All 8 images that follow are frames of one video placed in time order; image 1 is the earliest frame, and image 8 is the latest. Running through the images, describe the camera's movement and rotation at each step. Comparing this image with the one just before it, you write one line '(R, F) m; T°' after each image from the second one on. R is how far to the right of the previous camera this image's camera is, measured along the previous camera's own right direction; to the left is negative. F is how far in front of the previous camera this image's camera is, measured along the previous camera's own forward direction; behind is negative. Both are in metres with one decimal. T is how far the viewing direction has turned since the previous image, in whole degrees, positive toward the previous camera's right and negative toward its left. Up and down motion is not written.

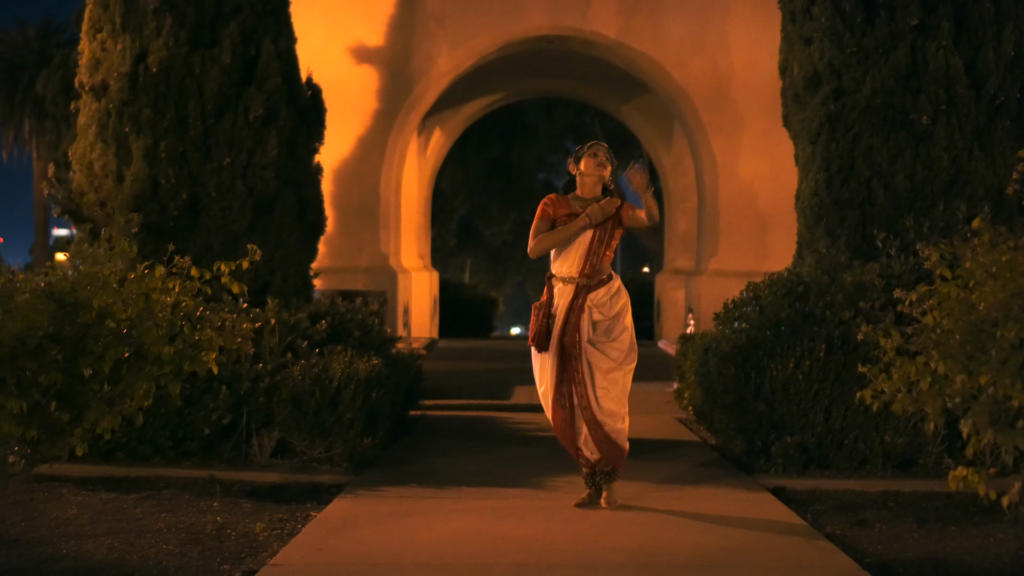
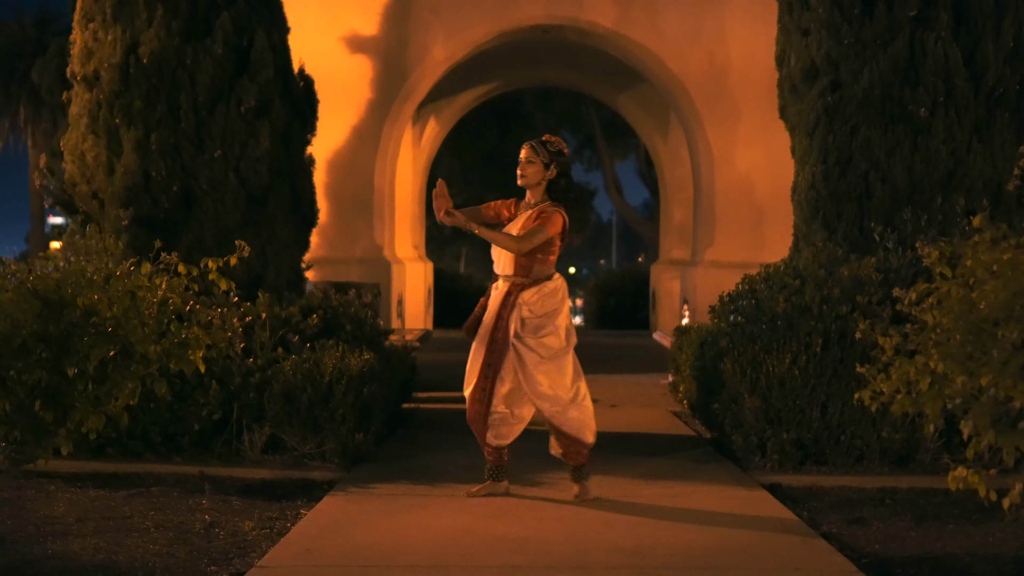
(0.0, +0.1) m; 0°
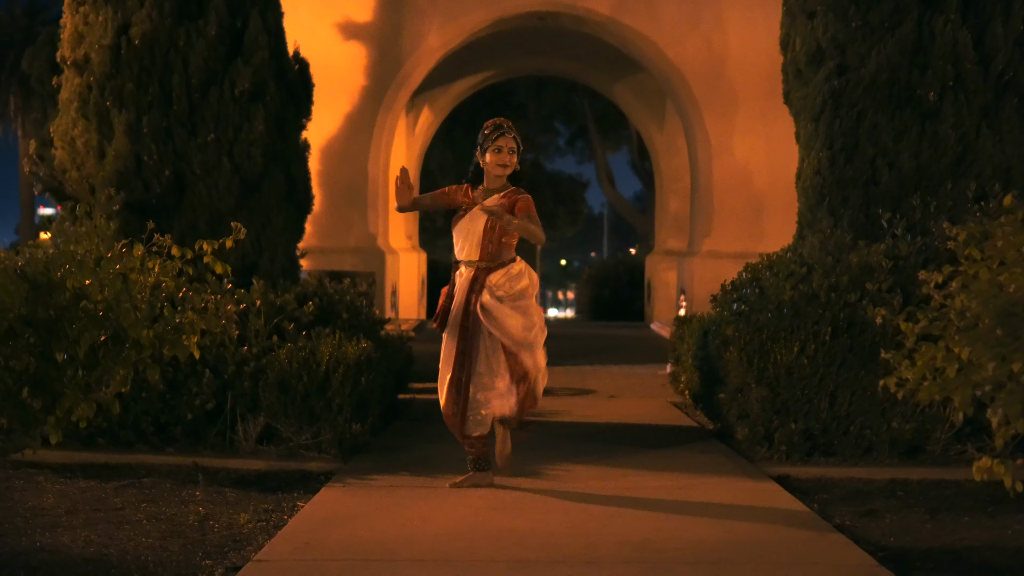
(-0.1, +0.2) m; 0°
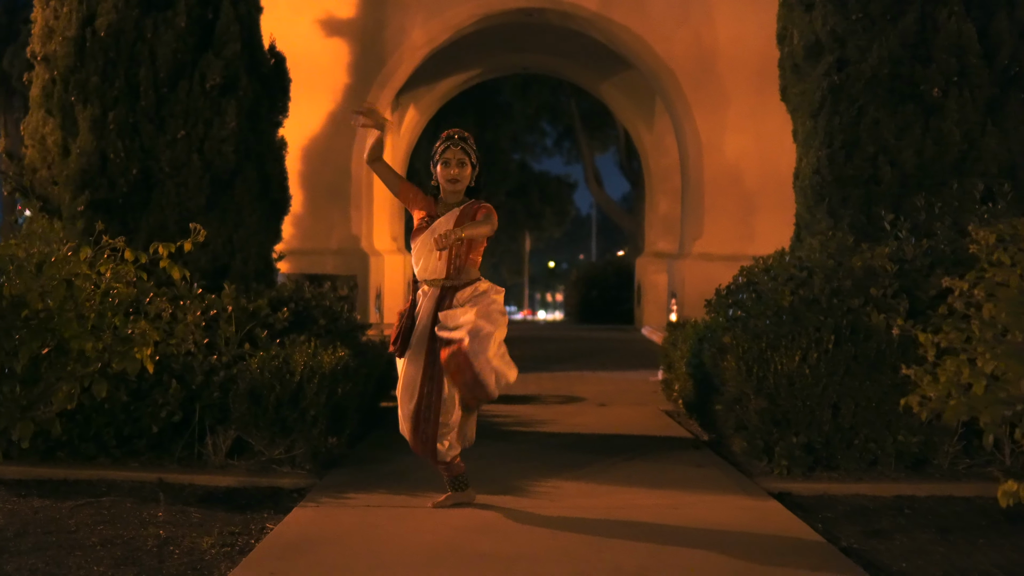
(0.0, +0.4) m; +1°
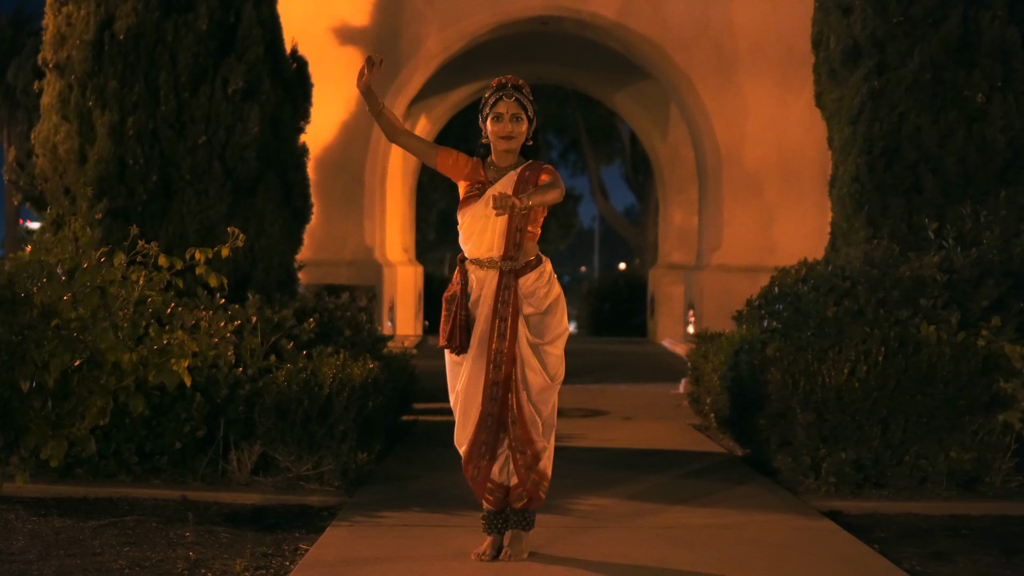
(-0.2, +0.2) m; 0°
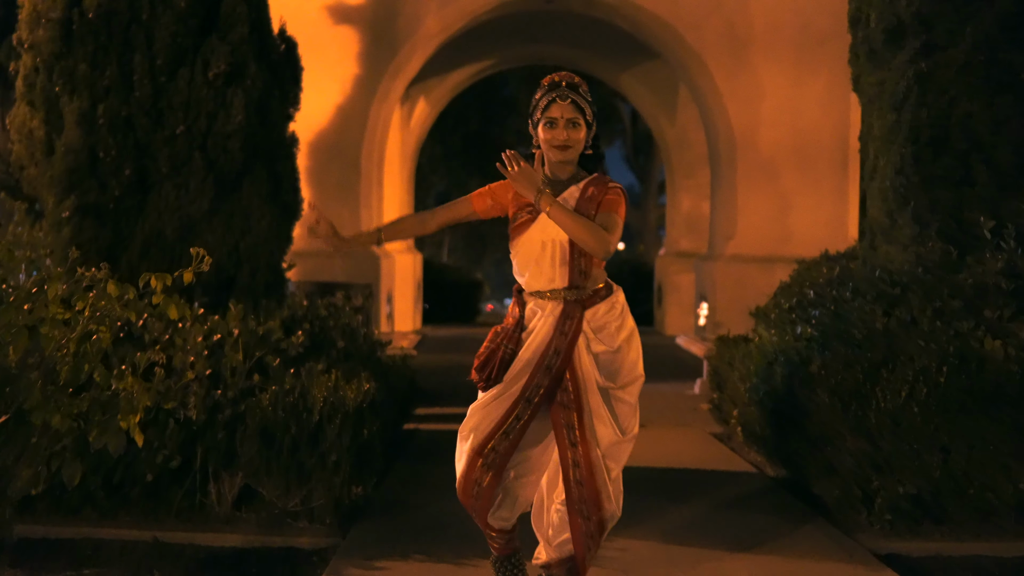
(-0.1, +0.7) m; 0°
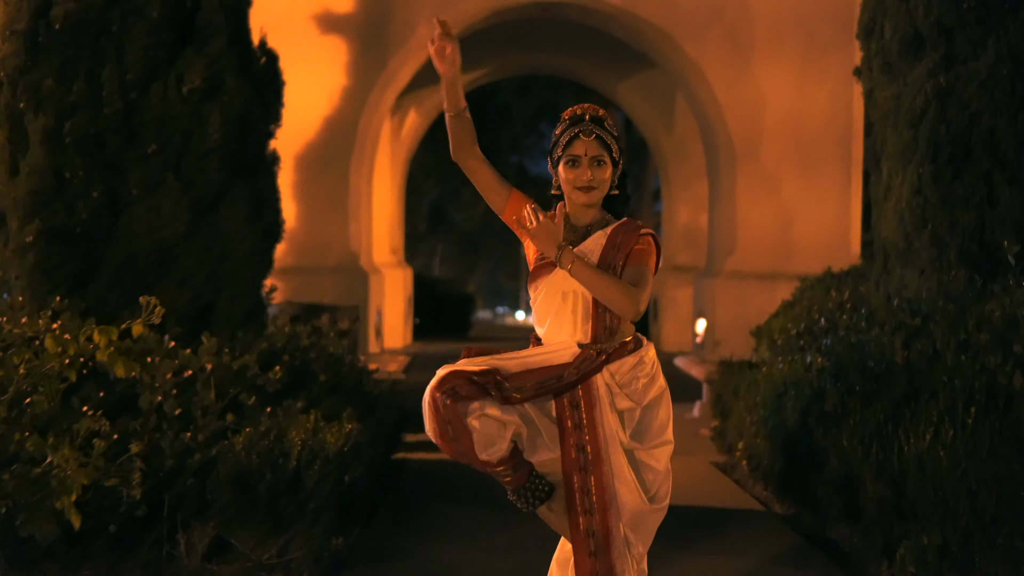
(0.0, +0.4) m; 0°
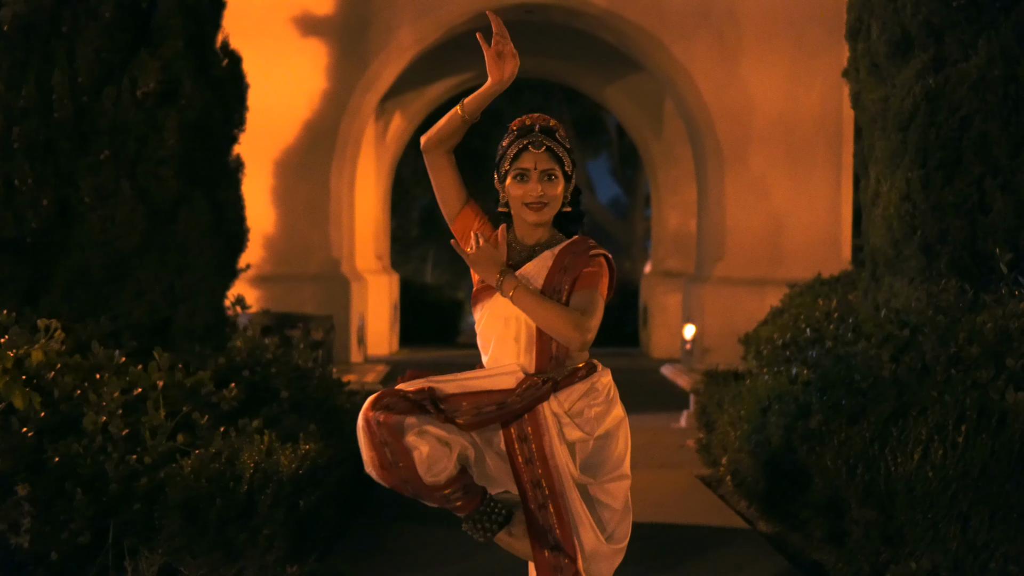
(+0.1, +0.3) m; 0°
